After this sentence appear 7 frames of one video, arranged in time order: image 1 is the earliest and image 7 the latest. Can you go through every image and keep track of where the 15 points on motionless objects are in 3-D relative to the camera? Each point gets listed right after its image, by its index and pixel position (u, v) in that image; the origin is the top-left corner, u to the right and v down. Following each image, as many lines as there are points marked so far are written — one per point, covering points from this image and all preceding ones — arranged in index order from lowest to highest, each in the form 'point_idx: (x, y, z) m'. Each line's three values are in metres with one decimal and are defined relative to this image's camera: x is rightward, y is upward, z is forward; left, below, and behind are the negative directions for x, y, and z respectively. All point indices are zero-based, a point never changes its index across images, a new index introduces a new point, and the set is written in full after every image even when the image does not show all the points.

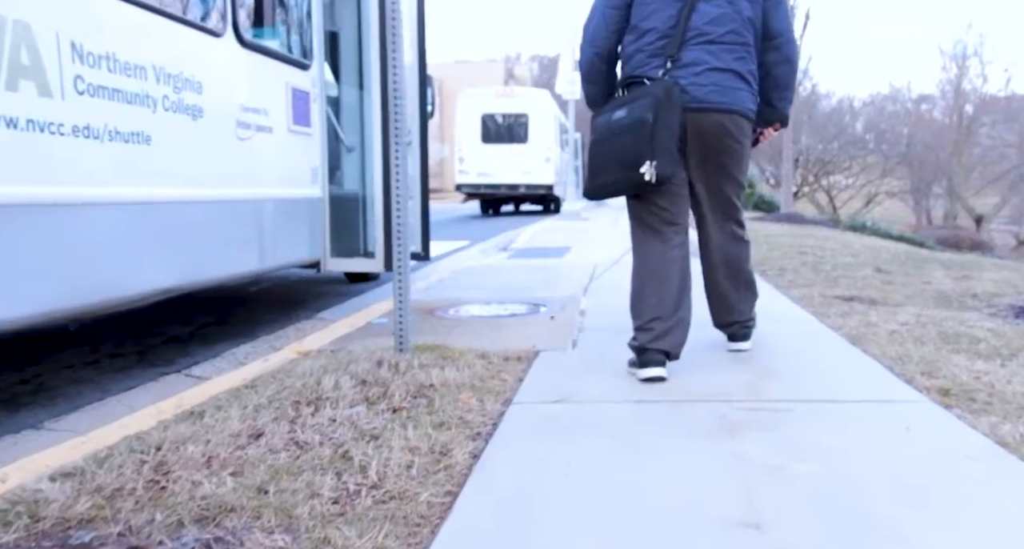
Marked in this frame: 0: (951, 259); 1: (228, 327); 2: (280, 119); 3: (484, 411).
0: (+4.2, +0.2, +9.3) m
1: (-1.9, -0.4, +6.5) m
2: (-1.5, +1.0, +6.2) m
3: (-0.1, -0.5, +3.5) m
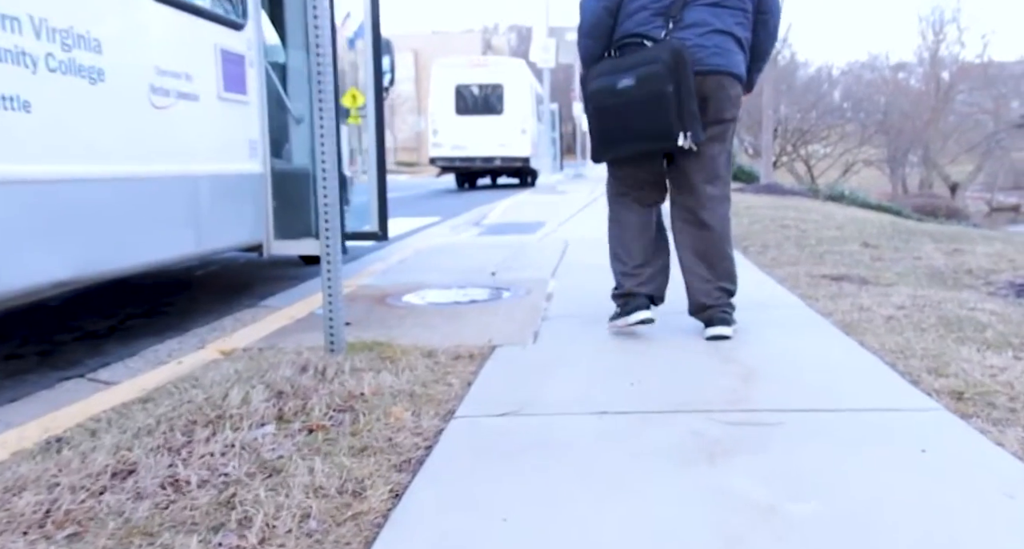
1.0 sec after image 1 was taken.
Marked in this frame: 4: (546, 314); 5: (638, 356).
0: (+3.9, +0.4, +8.8) m
1: (-2.2, -0.3, +5.9) m
2: (-1.8, +1.1, +5.6) m
3: (-0.3, -0.5, +3.0) m
4: (+0.2, -0.2, +5.0) m
5: (+0.5, -0.3, +3.8) m
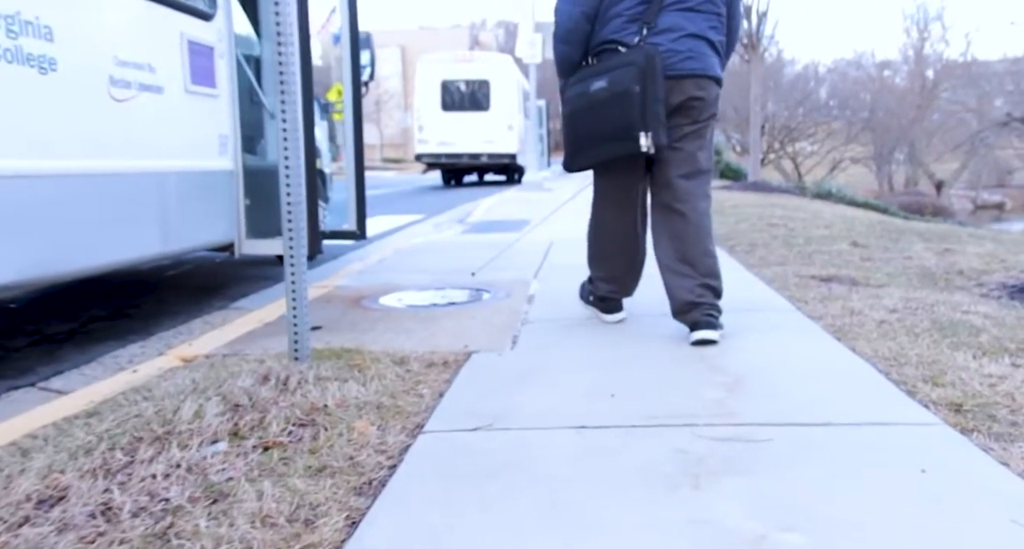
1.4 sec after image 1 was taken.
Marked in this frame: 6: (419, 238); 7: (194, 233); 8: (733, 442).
0: (+3.7, +0.4, +8.6) m
1: (-2.3, -0.3, +5.6) m
2: (-1.9, +1.1, +5.4) m
3: (-0.4, -0.5, +2.8) m
4: (+0.1, -0.2, +4.8) m
5: (+0.4, -0.3, +3.7) m
6: (-1.0, +0.4, +9.9) m
7: (-1.9, +0.2, +5.7) m
8: (+0.6, -0.5, +2.7) m
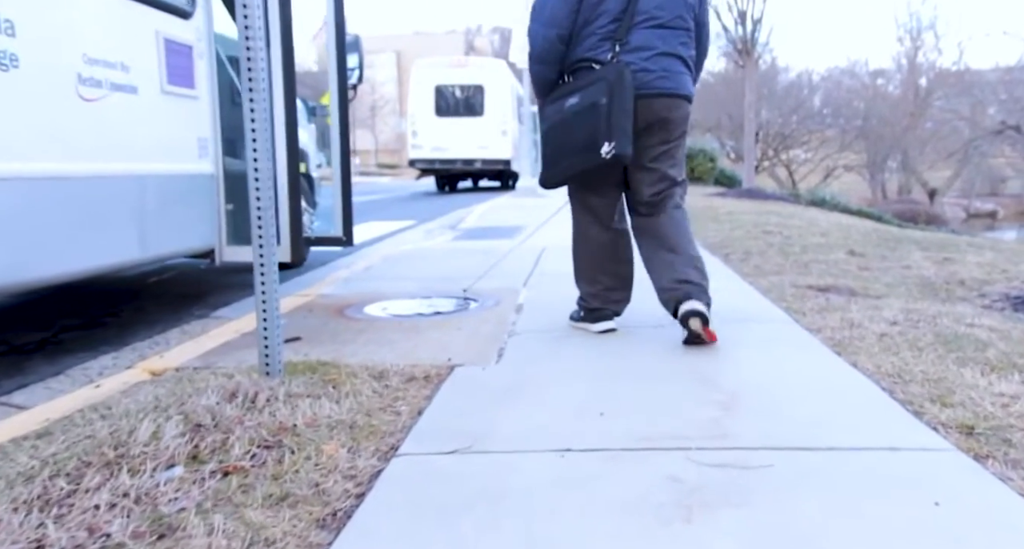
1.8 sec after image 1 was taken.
0: (+3.6, +0.3, +8.5) m
1: (-2.3, -0.3, +5.4) m
2: (-2.0, +1.0, +5.2) m
3: (-0.4, -0.5, +2.6) m
4: (0.0, -0.3, +4.7) m
5: (+0.4, -0.4, +3.5) m
6: (-1.0, +0.3, +9.7) m
7: (-1.9, +0.2, +5.5) m
8: (+0.6, -0.5, +2.5) m
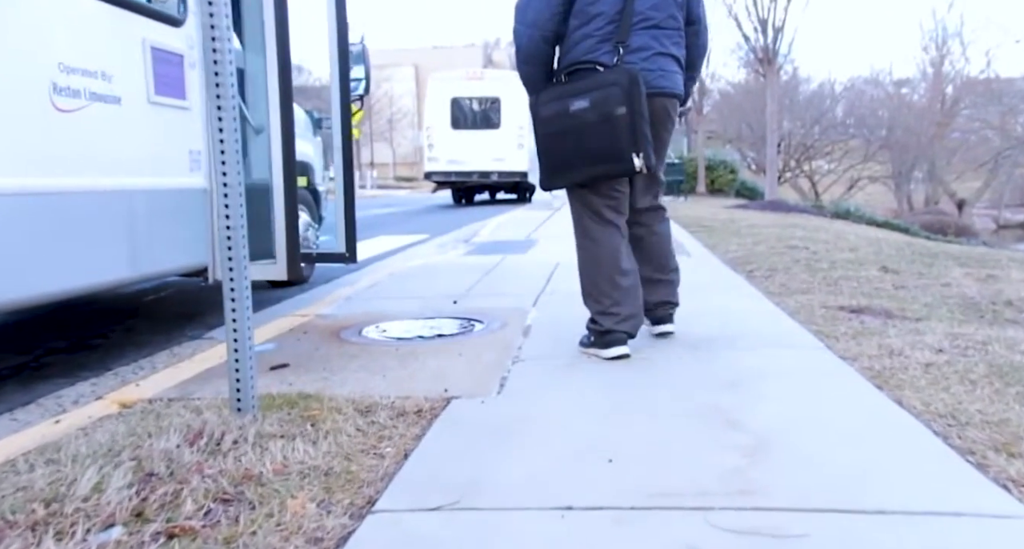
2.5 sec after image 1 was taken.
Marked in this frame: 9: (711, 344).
0: (+3.7, +0.2, +8.0) m
1: (-2.3, -0.5, +5.1) m
2: (-1.9, +0.9, +4.9) m
3: (-0.4, -0.6, +2.2) m
4: (0.0, -0.4, +4.3) m
5: (+0.4, -0.5, +3.1) m
6: (-0.9, +0.1, +9.4) m
7: (-1.9, +0.1, +5.2) m
8: (+0.5, -0.6, +2.1) m
9: (+0.8, -0.3, +4.1) m
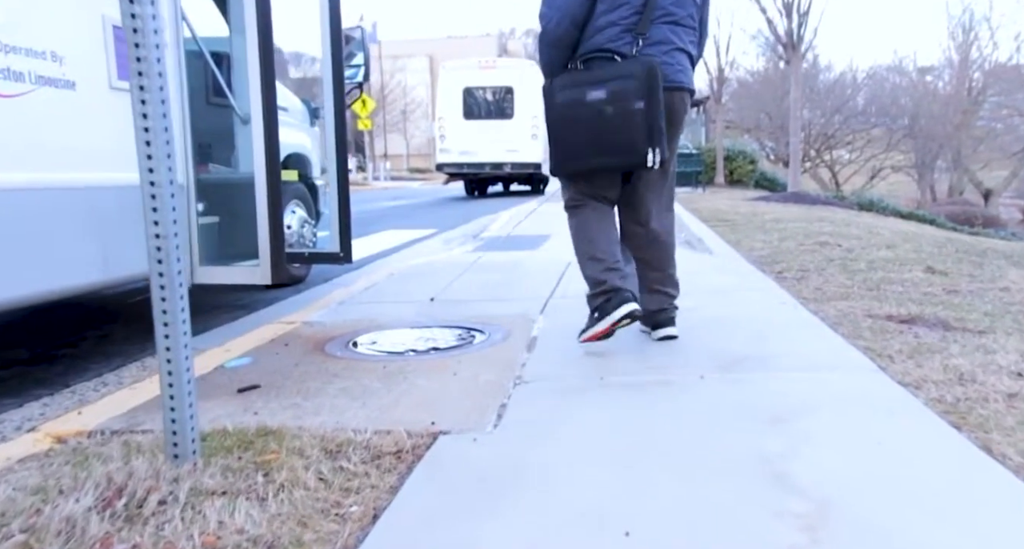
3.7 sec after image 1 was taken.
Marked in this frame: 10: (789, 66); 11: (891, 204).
0: (+3.8, +0.2, +7.4) m
1: (-2.3, -0.5, +4.6) m
2: (-1.9, +0.9, +4.3) m
3: (-0.5, -0.6, +1.7) m
4: (0.0, -0.4, +3.7) m
5: (+0.3, -0.5, +2.5) m
6: (-0.8, +0.2, +8.8) m
7: (-1.9, +0.1, +4.6) m
8: (+0.5, -0.6, +1.5) m
9: (+0.8, -0.3, +3.6) m
10: (+4.6, +3.5, +16.2) m
11: (+7.4, +1.4, +19.0) m
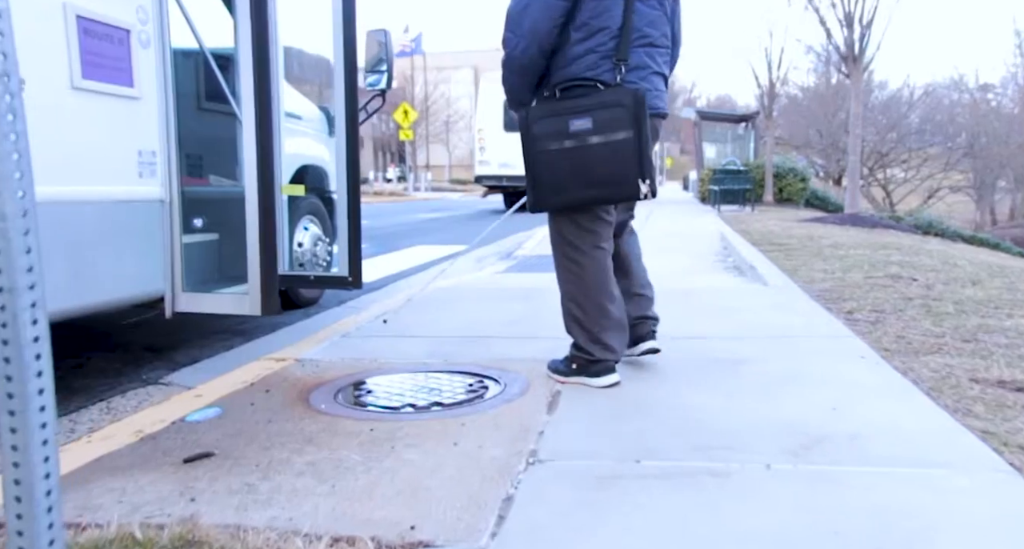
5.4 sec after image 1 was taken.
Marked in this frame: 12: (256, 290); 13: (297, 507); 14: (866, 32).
0: (+4.0, -0.1, +6.5) m
1: (-2.2, -0.6, +3.9) m
2: (-1.8, +0.8, +3.7) m
3: (-0.5, -0.8, +0.9) m
4: (+0.1, -0.5, +3.0) m
5: (+0.3, -0.6, +1.8) m
6: (-0.6, 0.0, +8.1) m
7: (-1.8, -0.1, +4.0) m
8: (+0.4, -0.7, +0.8) m
9: (+0.9, -0.5, +2.8) m
10: (+5.3, +3.1, +15.2) m
11: (+8.2, +0.9, +17.9) m
12: (-1.3, -0.1, +4.7) m
13: (-0.5, -0.6, +2.6) m
14: (+5.5, +3.8, +15.0) m
